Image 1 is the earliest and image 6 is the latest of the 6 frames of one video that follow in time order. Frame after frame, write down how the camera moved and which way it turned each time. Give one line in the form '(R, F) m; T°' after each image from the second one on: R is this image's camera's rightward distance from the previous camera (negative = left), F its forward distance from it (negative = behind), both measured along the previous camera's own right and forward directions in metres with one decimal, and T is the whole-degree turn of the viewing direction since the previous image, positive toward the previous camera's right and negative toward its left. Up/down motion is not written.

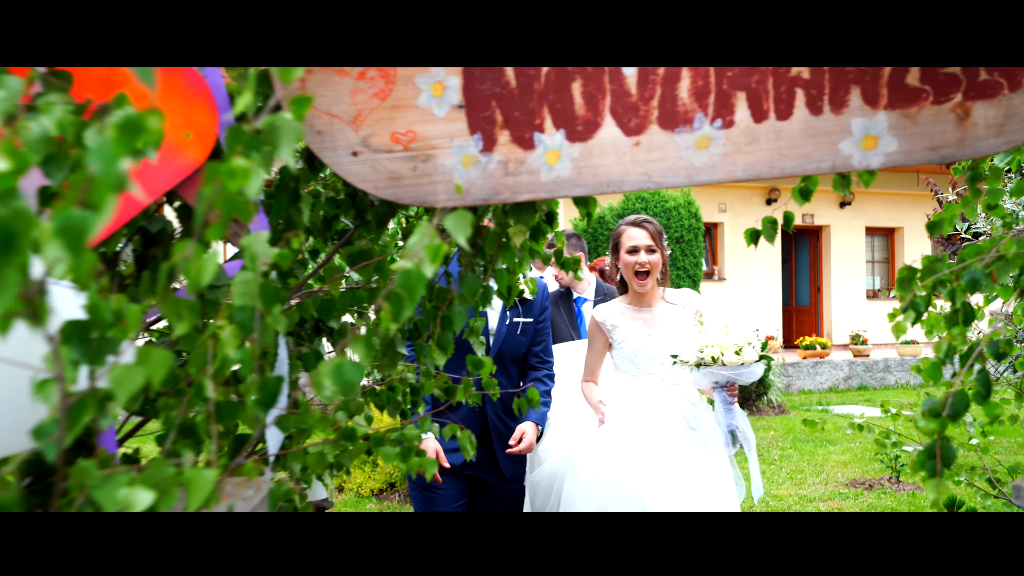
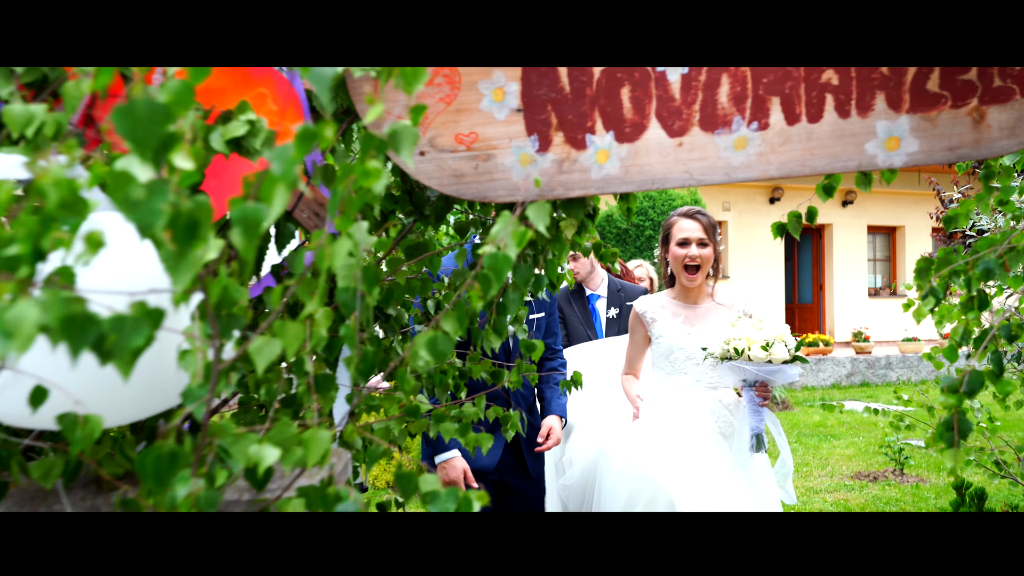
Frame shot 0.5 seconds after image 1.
(-0.2, -0.1) m; 0°
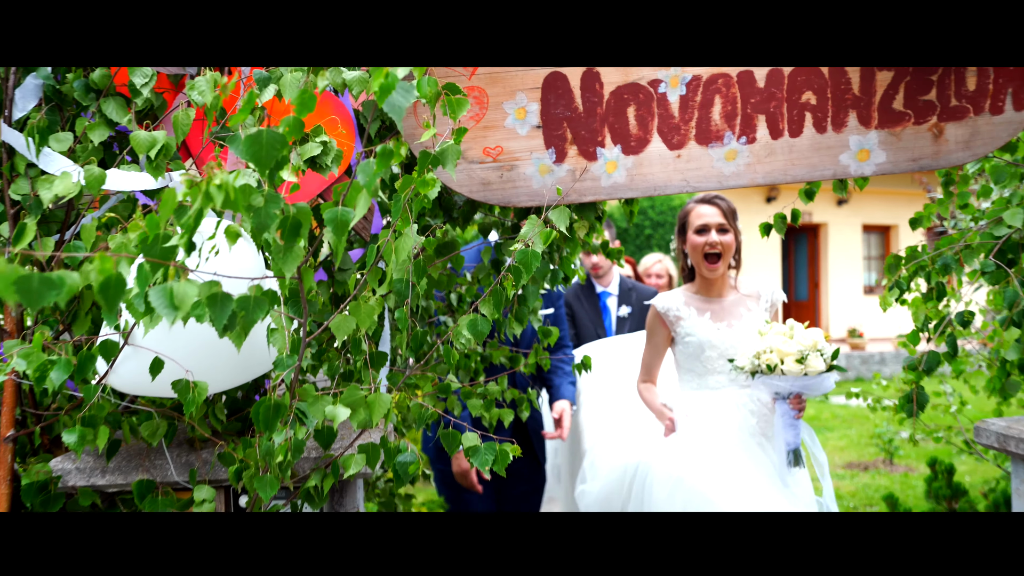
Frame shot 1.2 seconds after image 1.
(-0.1, -0.3) m; 0°
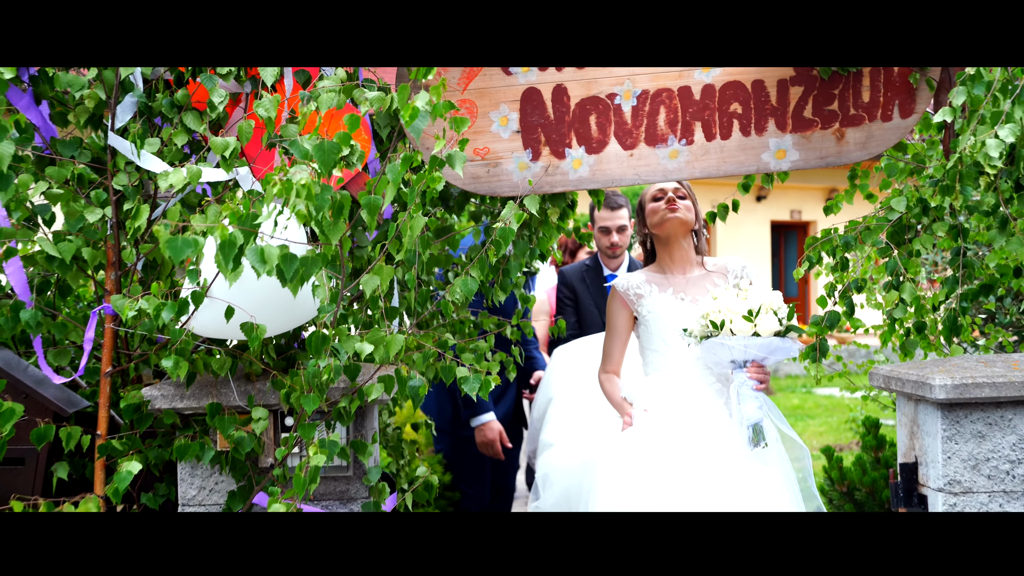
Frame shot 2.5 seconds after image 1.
(+0.1, -0.5) m; 0°
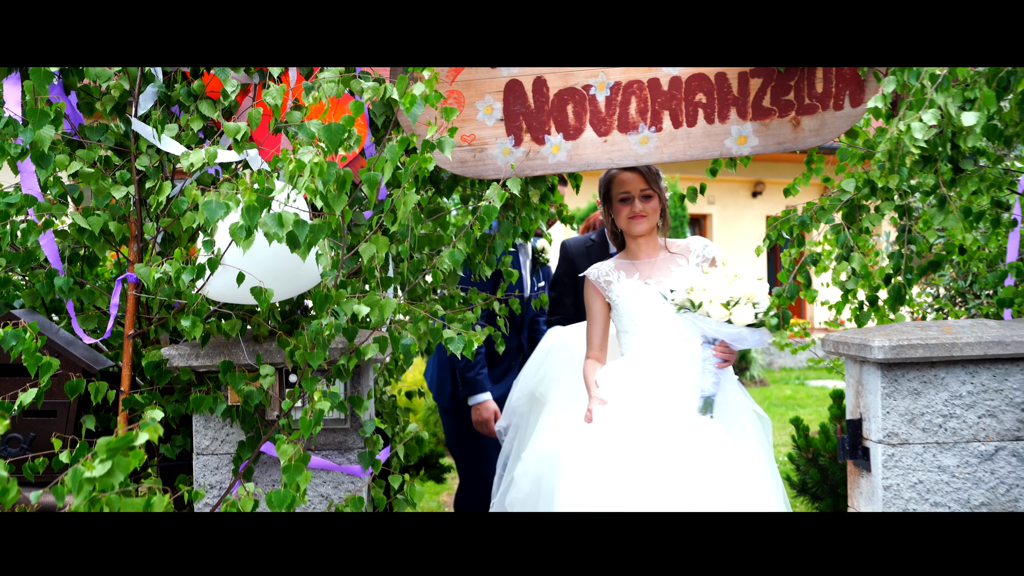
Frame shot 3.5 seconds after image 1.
(+0.1, -0.2) m; 0°
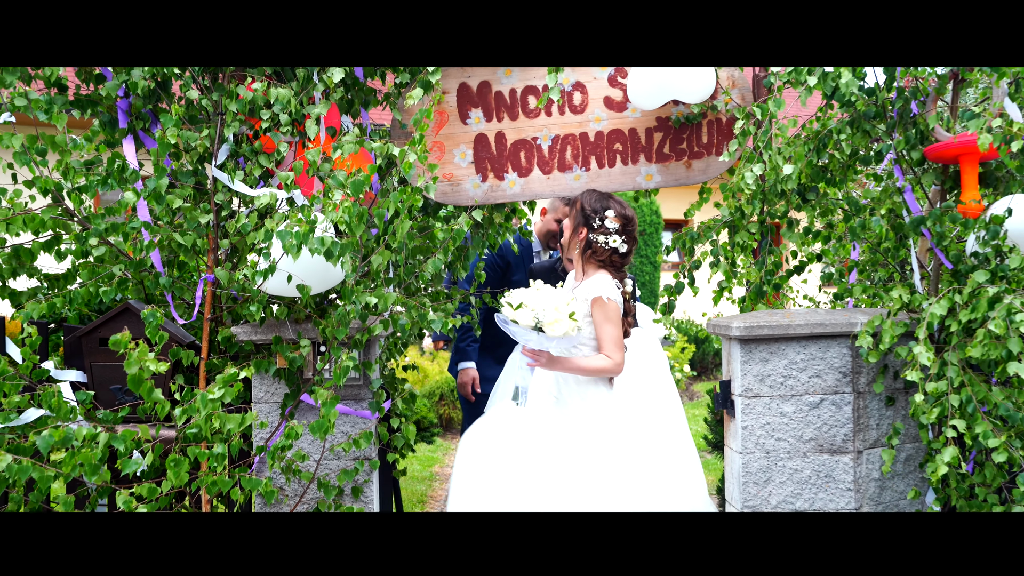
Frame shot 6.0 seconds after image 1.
(+0.2, -1.0) m; +1°
